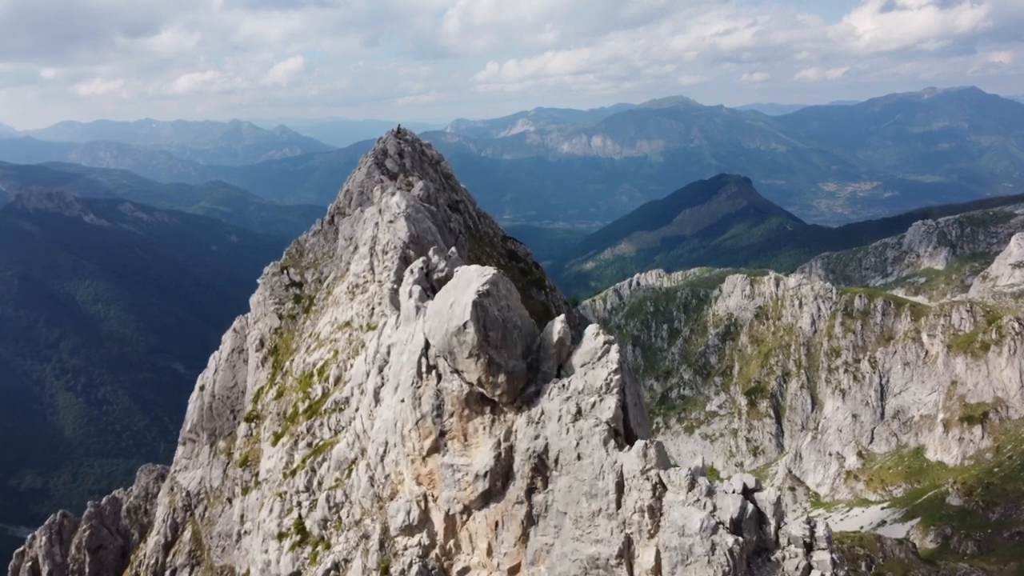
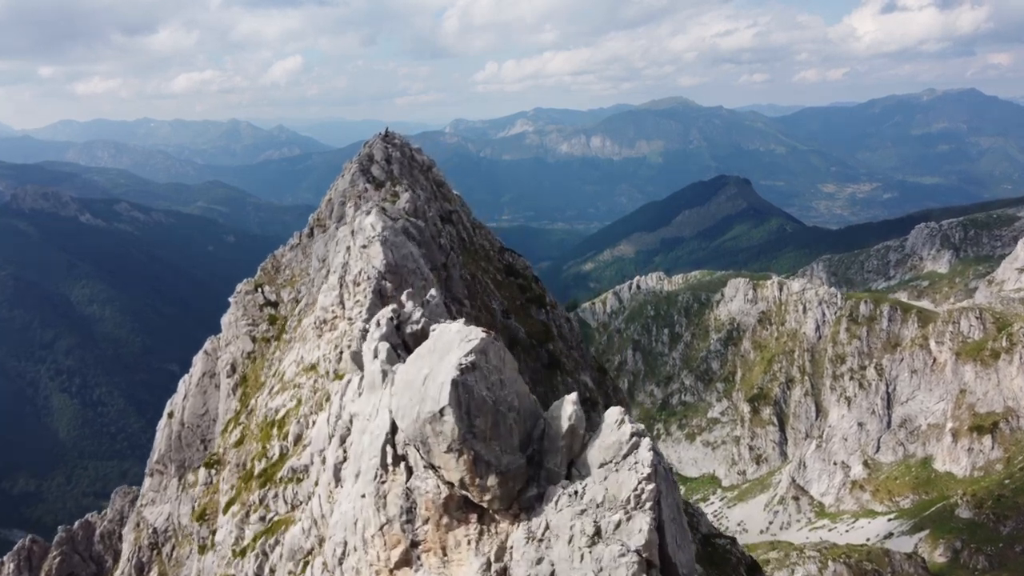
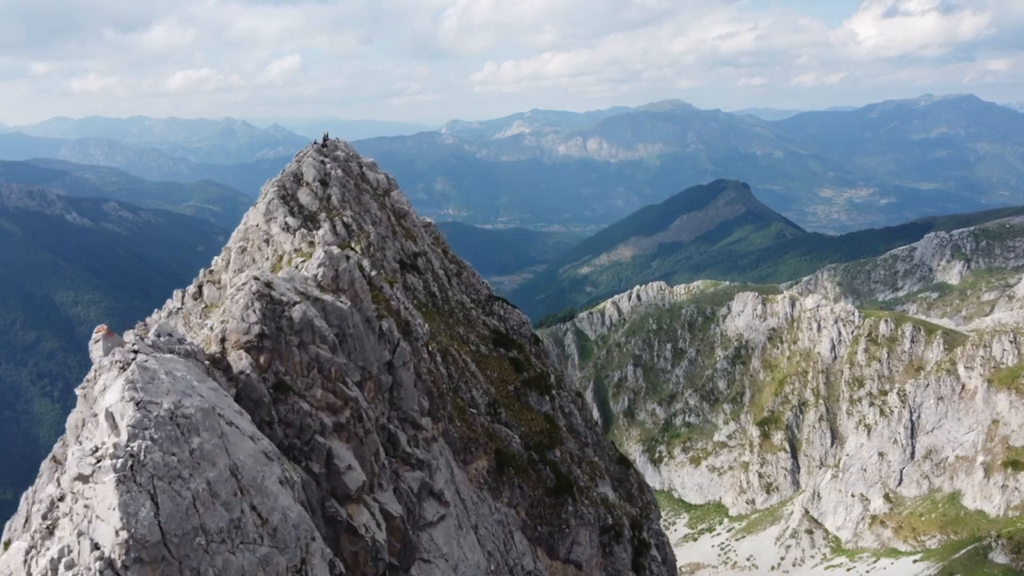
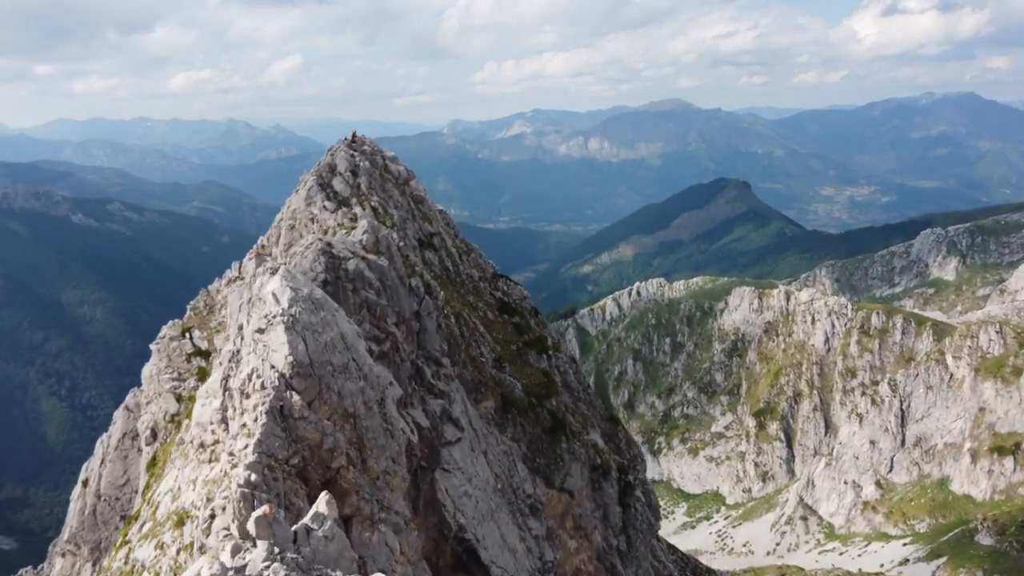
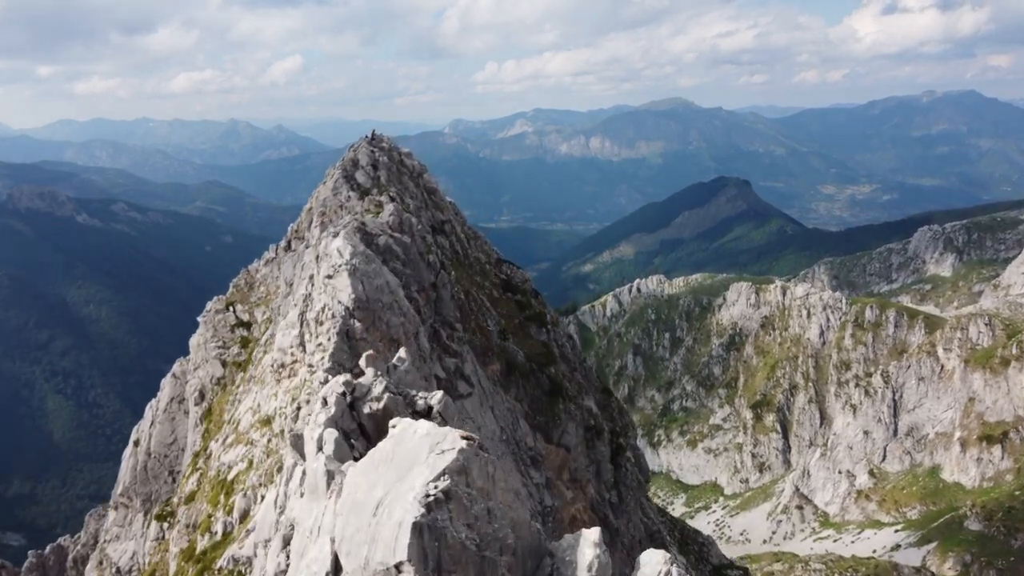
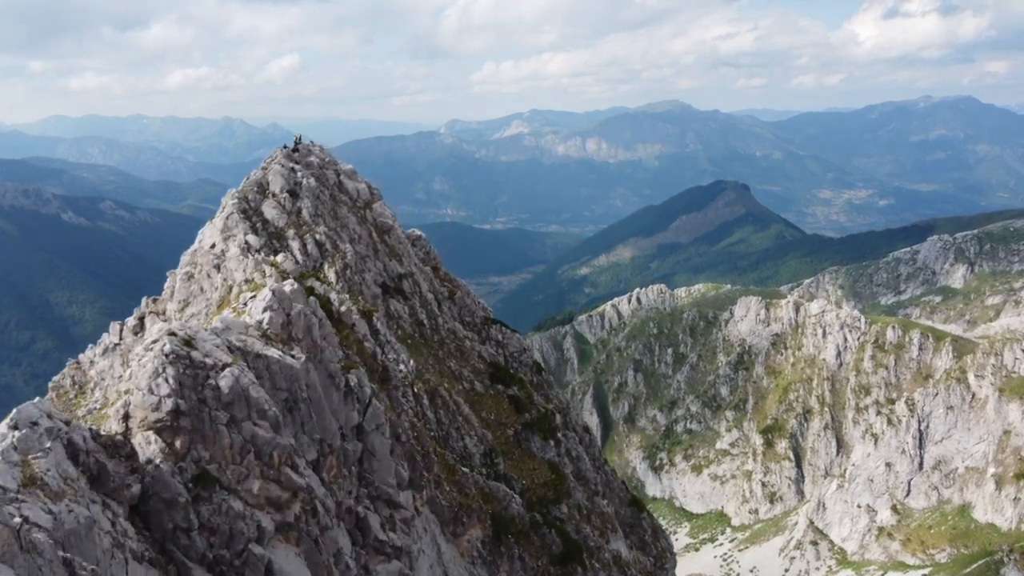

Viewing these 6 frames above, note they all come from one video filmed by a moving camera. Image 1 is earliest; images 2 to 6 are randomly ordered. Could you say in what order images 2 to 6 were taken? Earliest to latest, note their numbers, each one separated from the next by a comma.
2, 5, 4, 3, 6
